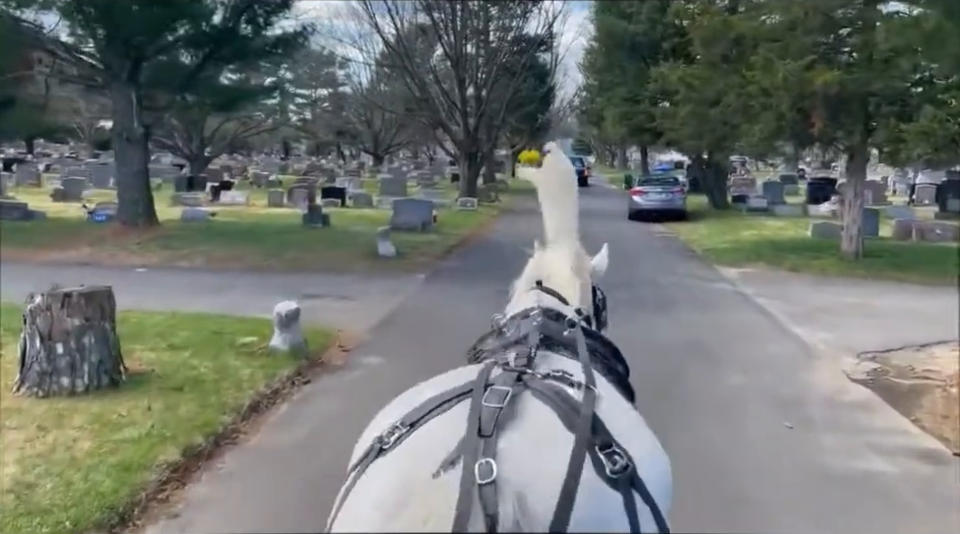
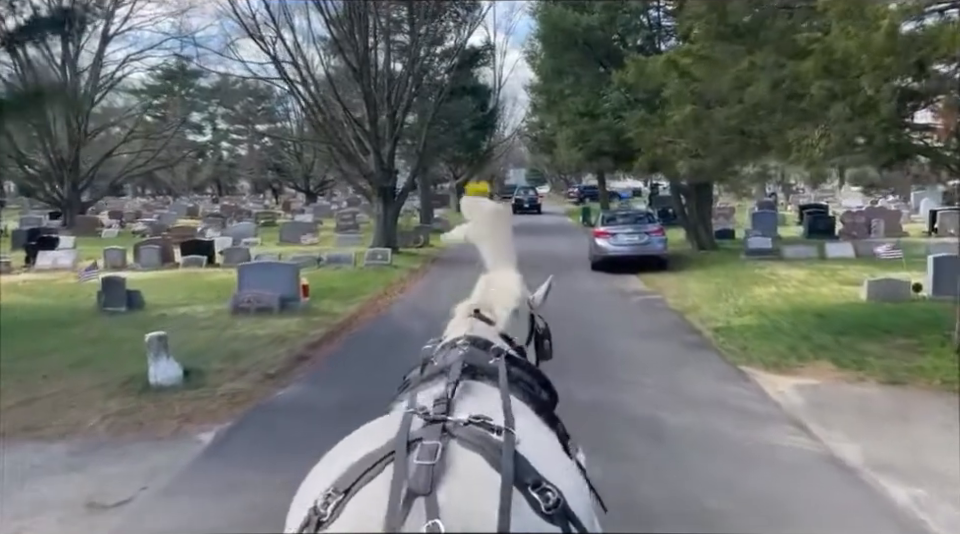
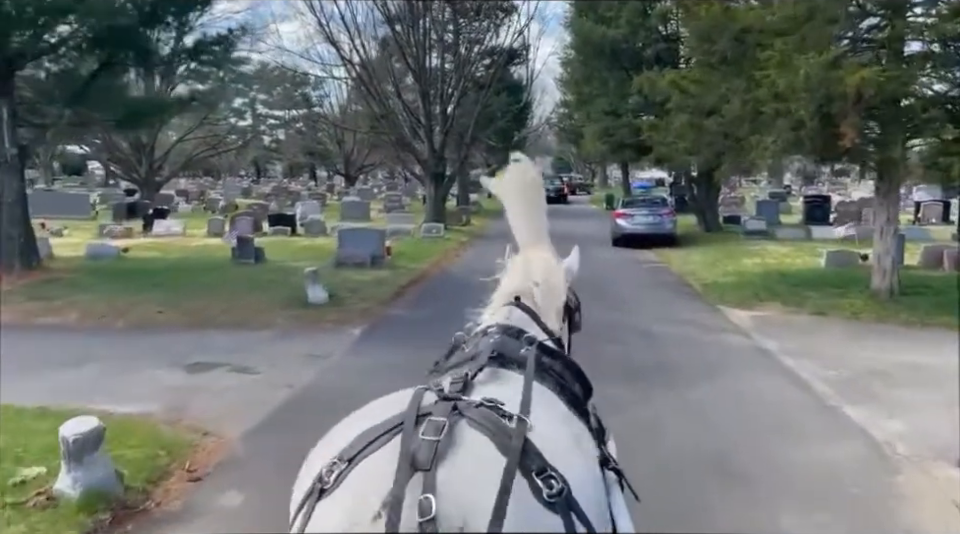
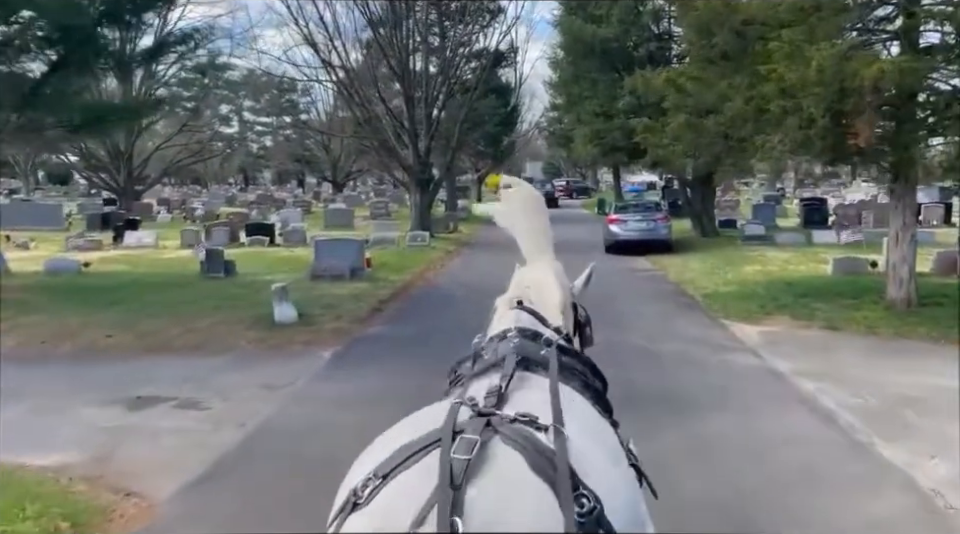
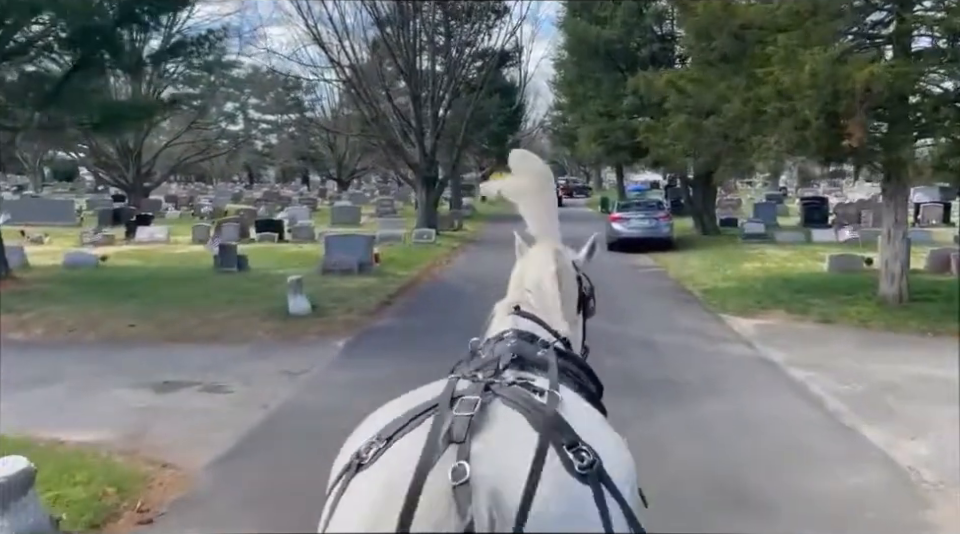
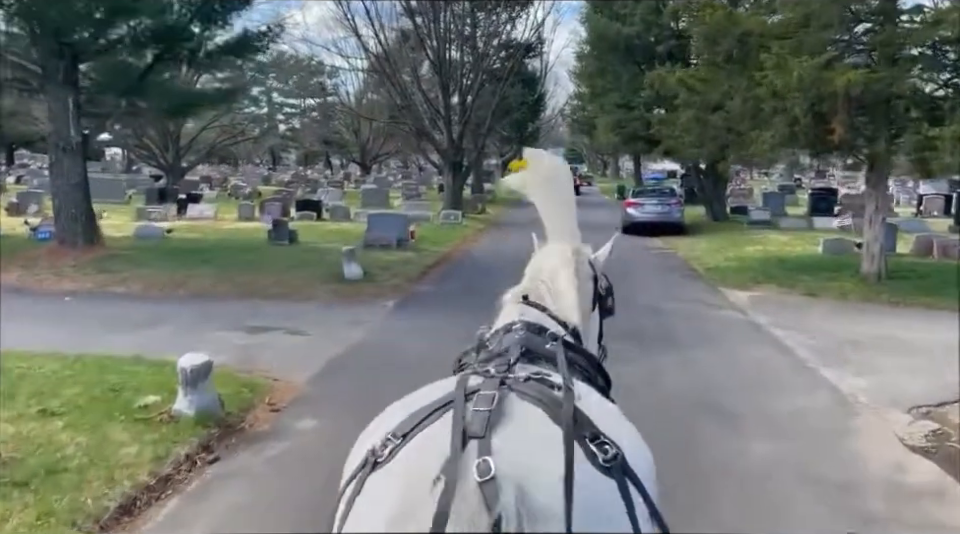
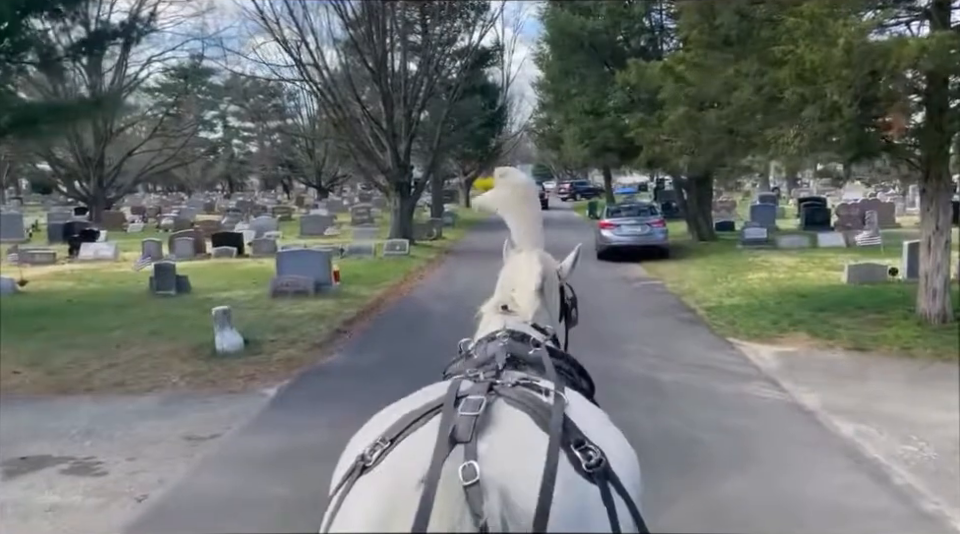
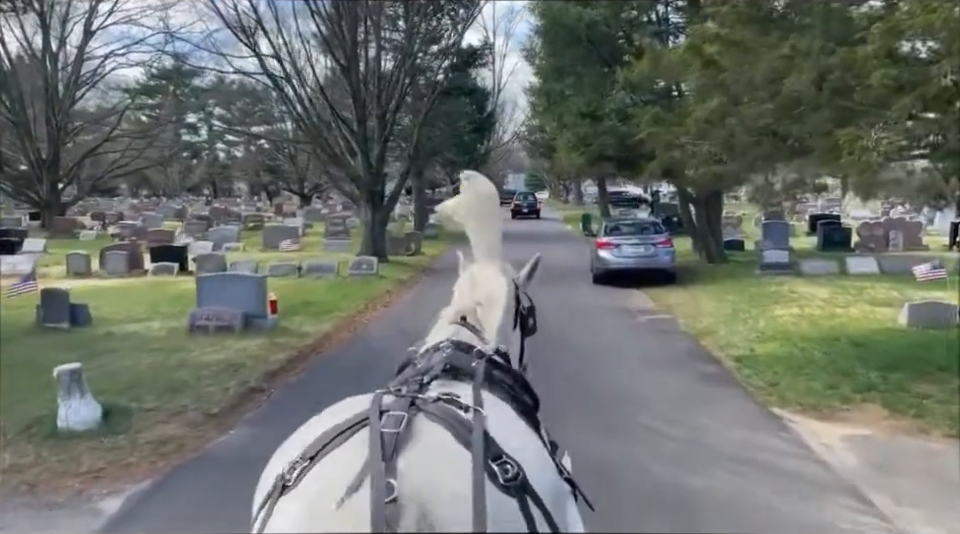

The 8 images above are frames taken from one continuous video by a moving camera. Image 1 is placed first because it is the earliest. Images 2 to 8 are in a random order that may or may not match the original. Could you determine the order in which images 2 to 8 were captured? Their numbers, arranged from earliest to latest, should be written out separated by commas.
6, 3, 5, 4, 7, 2, 8
